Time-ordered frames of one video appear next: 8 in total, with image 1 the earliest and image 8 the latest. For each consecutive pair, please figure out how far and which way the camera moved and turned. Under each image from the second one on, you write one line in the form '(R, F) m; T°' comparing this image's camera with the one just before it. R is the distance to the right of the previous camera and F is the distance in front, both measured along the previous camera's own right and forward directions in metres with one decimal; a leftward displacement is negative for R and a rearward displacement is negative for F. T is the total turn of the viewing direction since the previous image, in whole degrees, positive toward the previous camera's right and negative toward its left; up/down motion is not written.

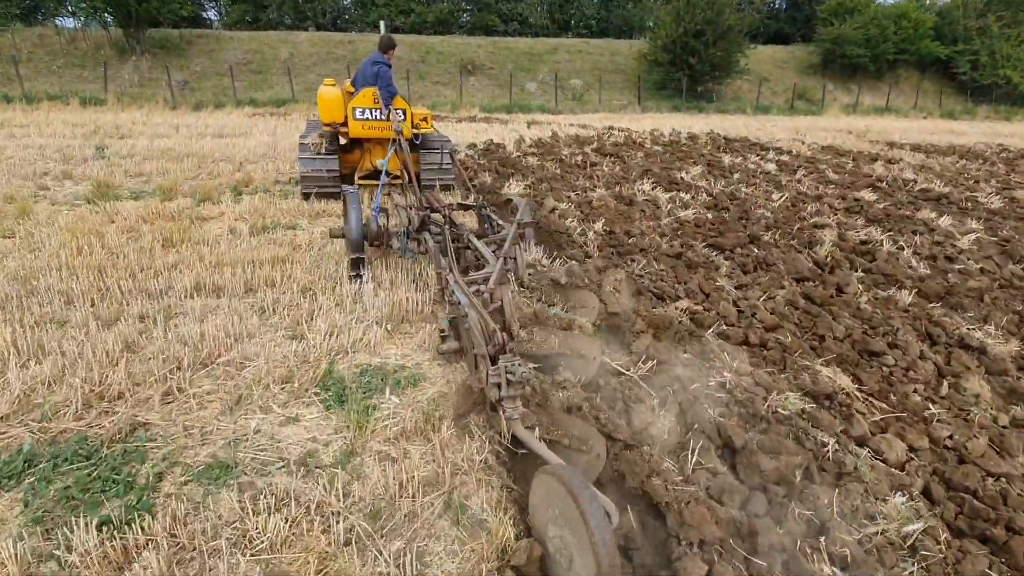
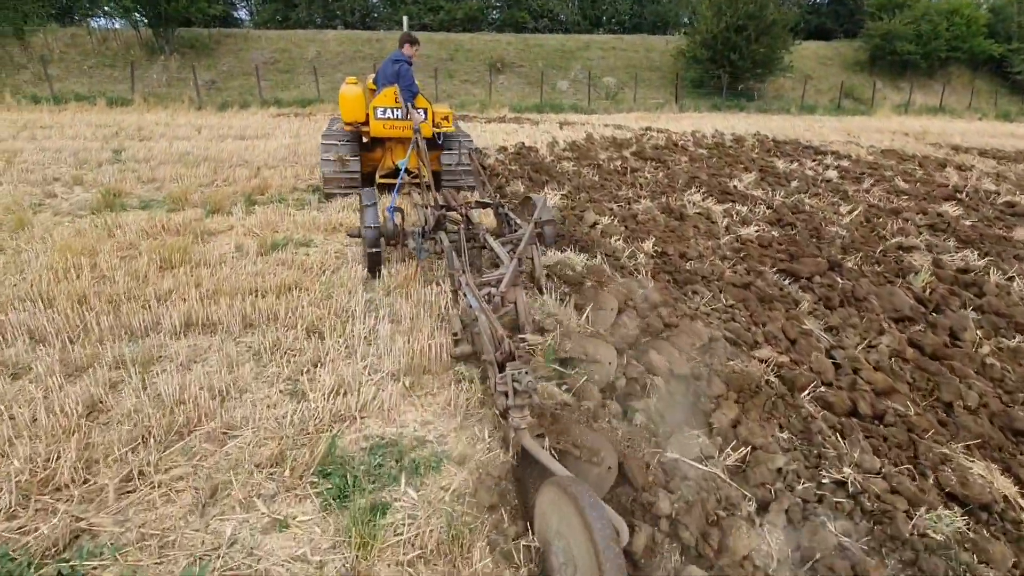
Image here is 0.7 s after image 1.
(-0.1, +0.7) m; -3°
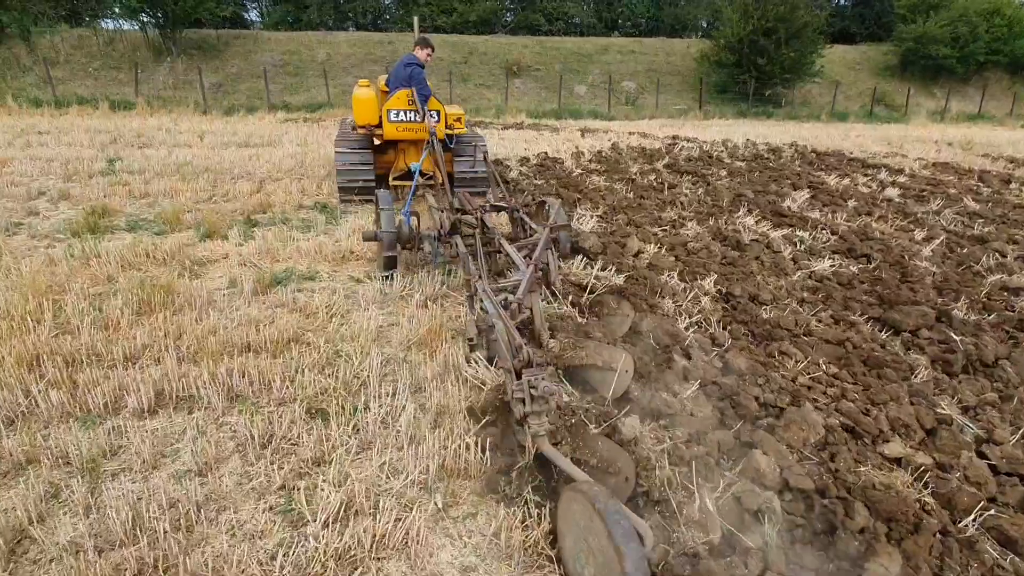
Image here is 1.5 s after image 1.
(-0.3, +0.8) m; -1°
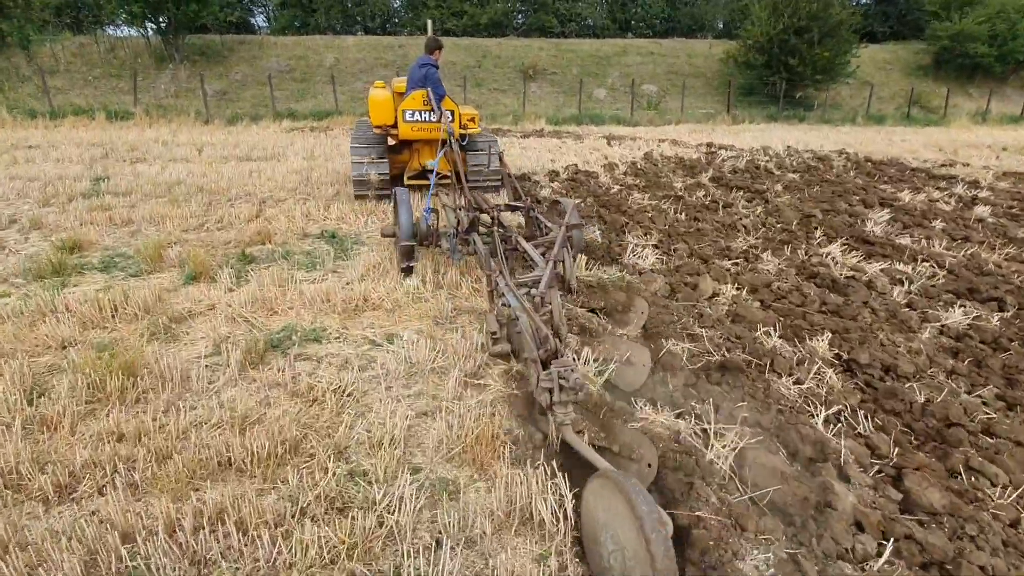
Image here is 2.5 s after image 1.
(-0.4, +1.0) m; -1°
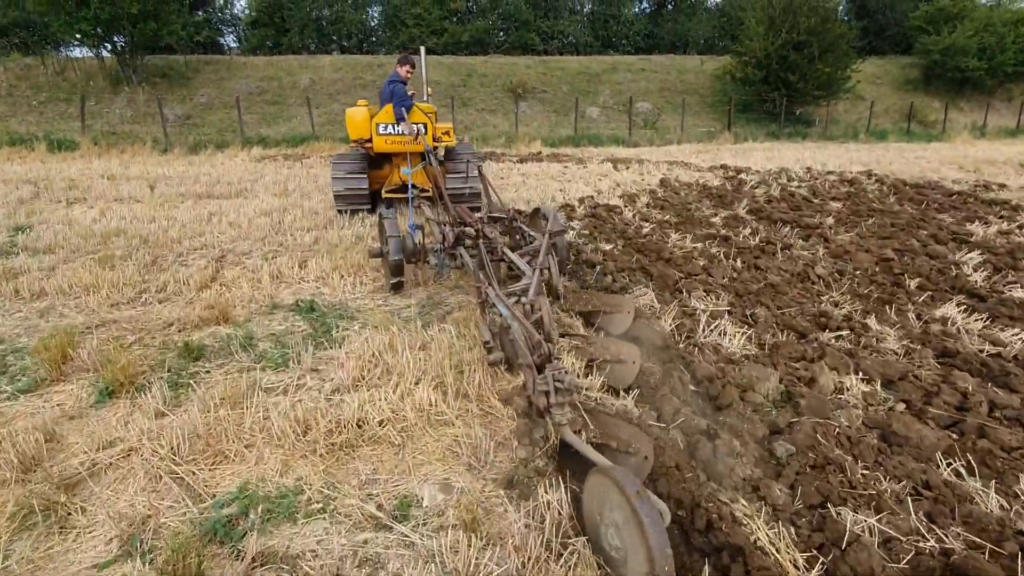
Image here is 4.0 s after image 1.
(-0.4, +1.3) m; +2°
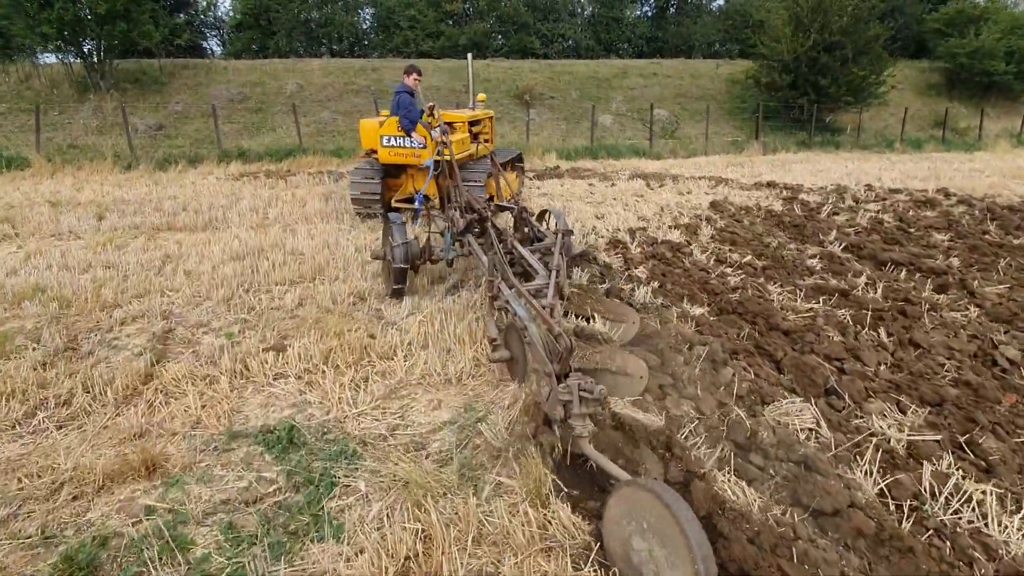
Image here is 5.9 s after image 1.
(-0.5, +1.6) m; +1°
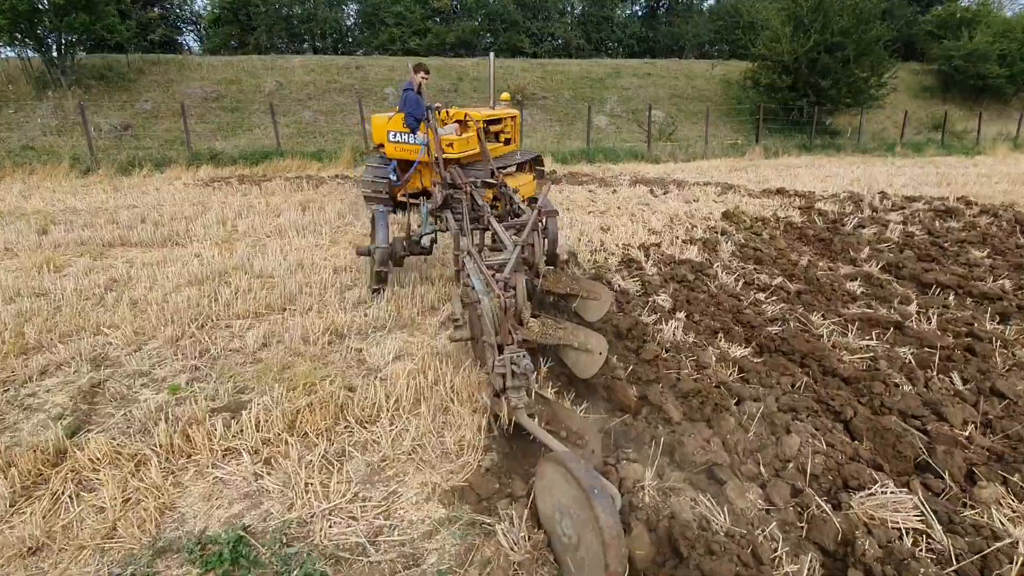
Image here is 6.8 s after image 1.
(-0.1, +0.7) m; +1°
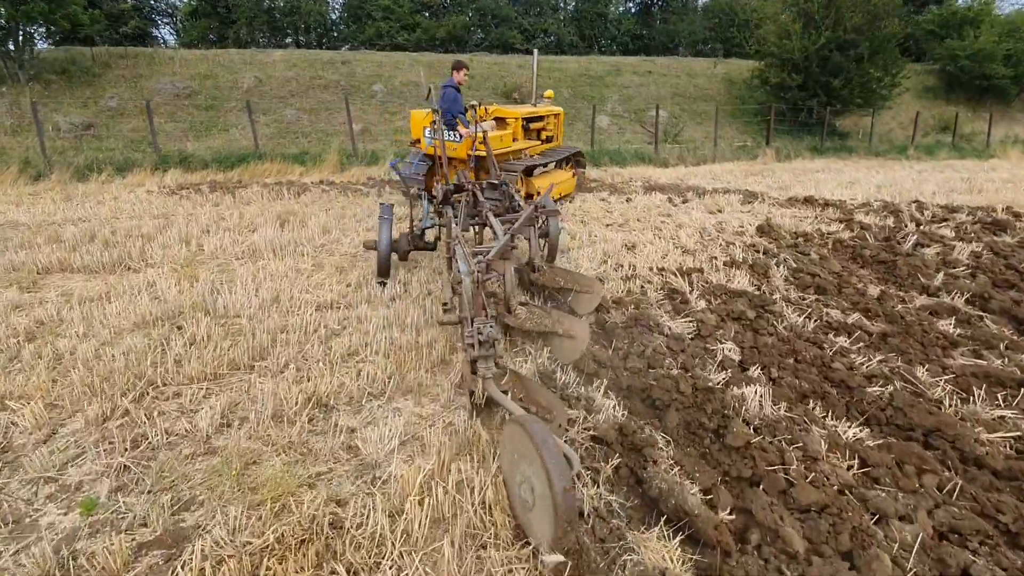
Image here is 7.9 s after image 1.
(-0.3, +0.9) m; +1°
